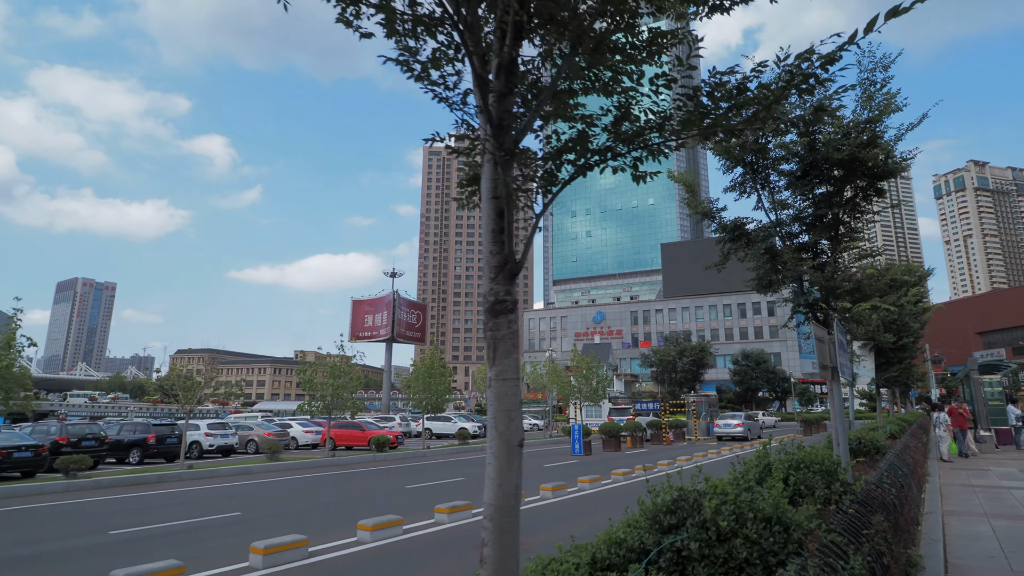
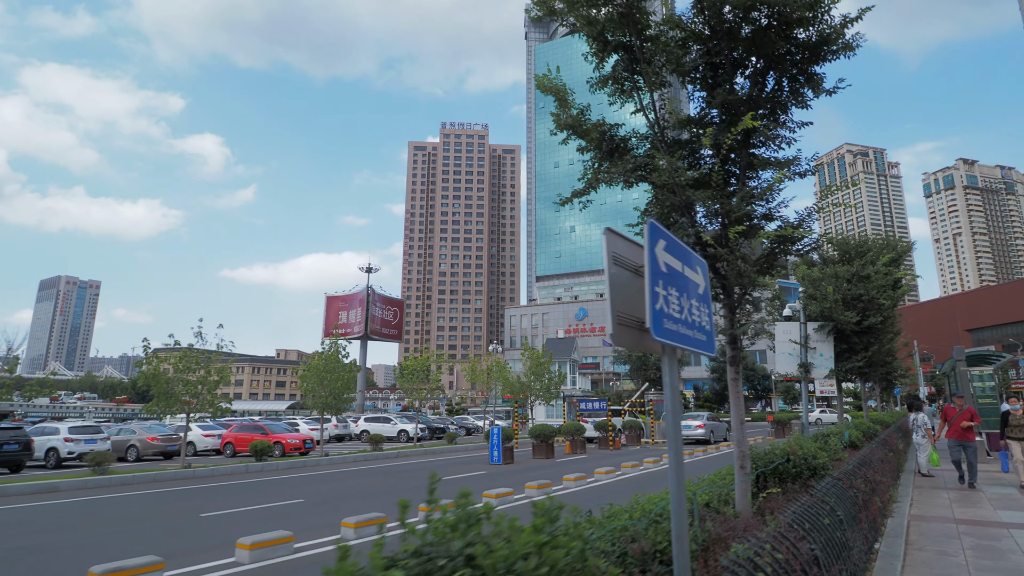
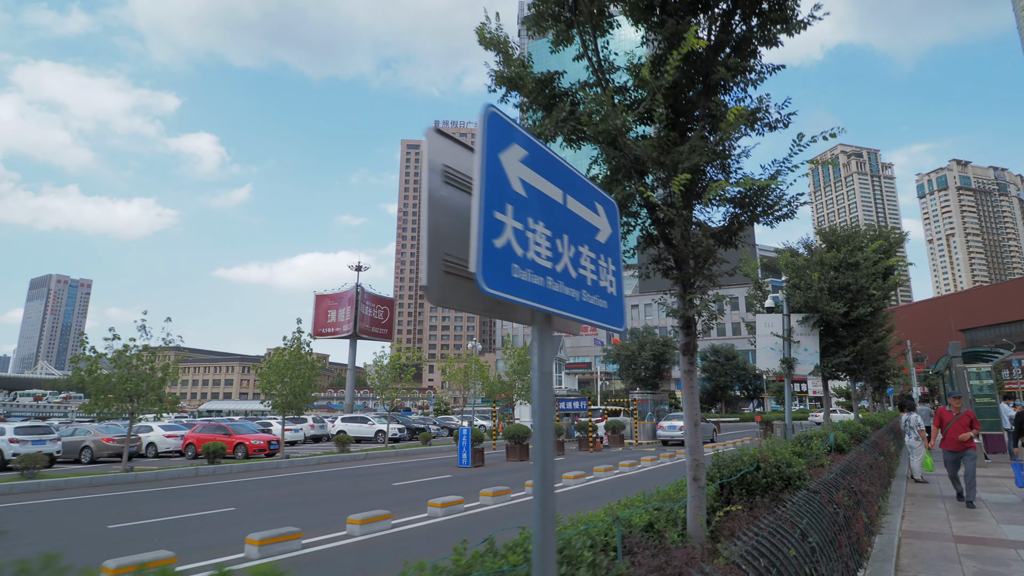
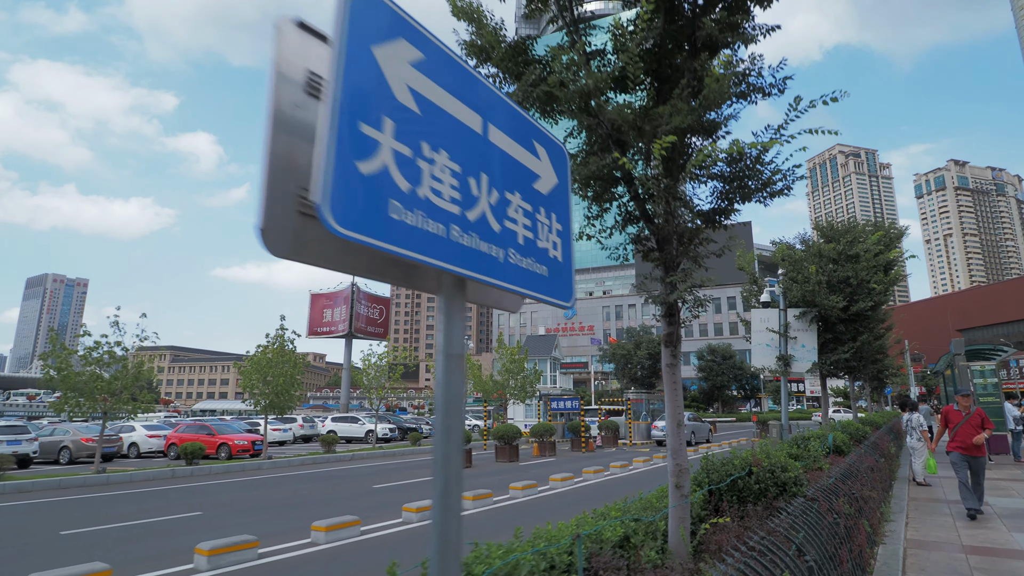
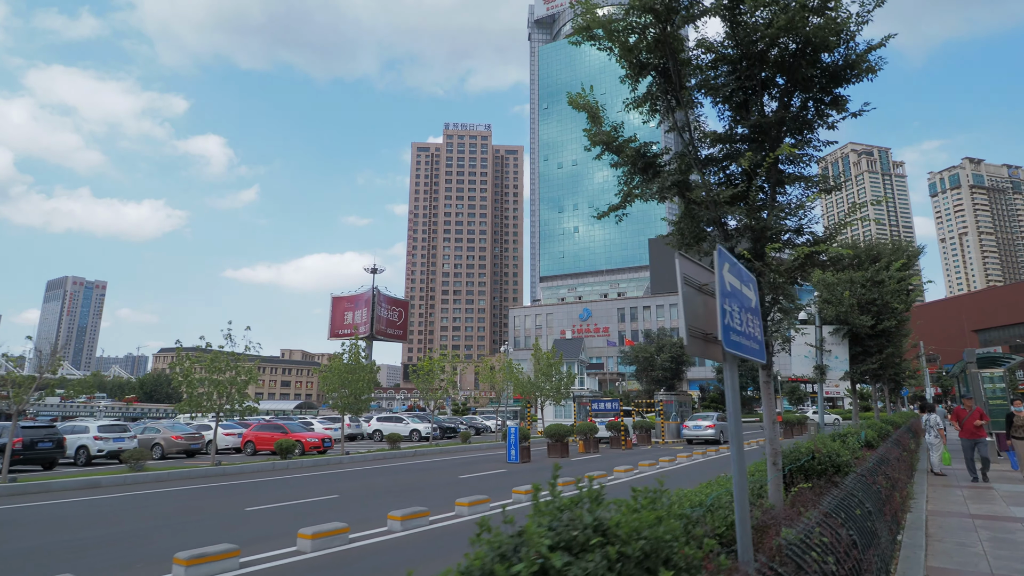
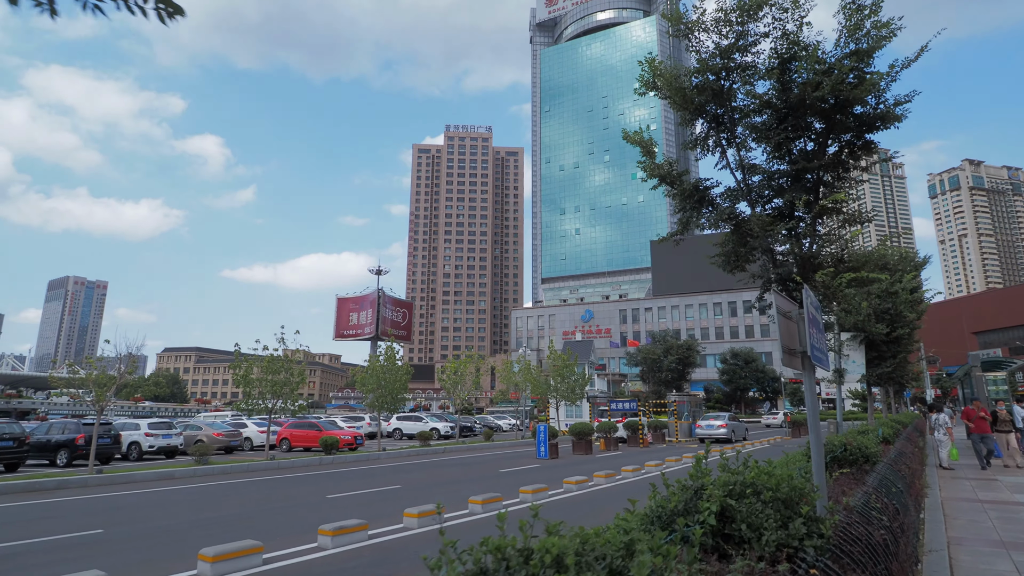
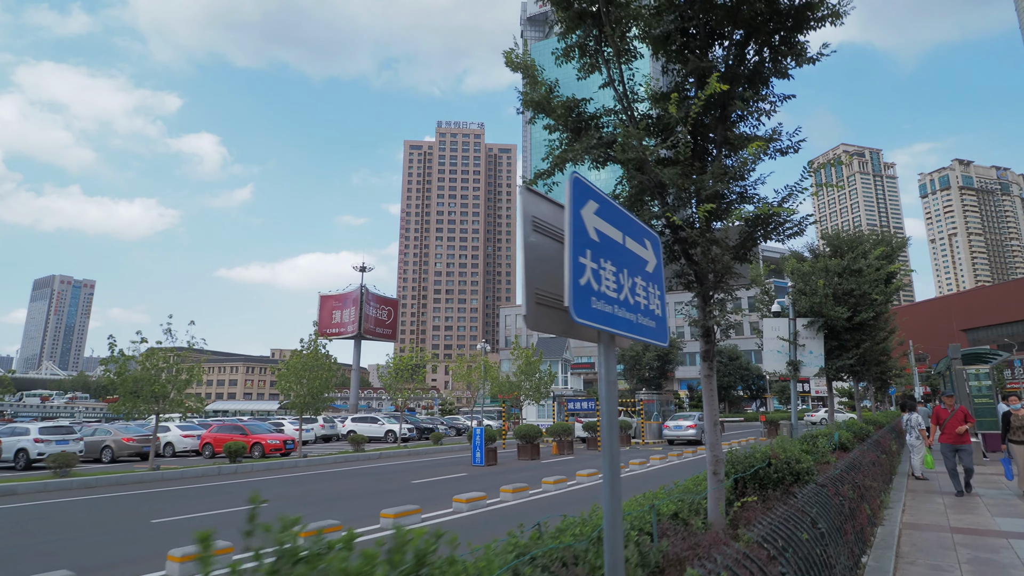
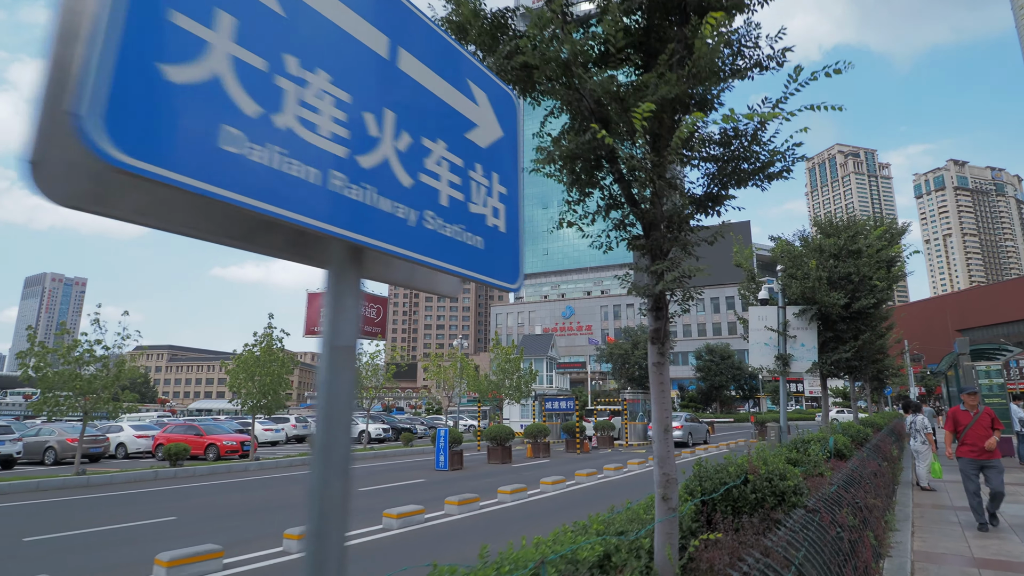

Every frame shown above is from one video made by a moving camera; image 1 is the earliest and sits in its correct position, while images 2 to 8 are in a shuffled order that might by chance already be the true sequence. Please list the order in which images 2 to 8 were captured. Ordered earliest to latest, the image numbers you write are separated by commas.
6, 5, 2, 7, 3, 4, 8
